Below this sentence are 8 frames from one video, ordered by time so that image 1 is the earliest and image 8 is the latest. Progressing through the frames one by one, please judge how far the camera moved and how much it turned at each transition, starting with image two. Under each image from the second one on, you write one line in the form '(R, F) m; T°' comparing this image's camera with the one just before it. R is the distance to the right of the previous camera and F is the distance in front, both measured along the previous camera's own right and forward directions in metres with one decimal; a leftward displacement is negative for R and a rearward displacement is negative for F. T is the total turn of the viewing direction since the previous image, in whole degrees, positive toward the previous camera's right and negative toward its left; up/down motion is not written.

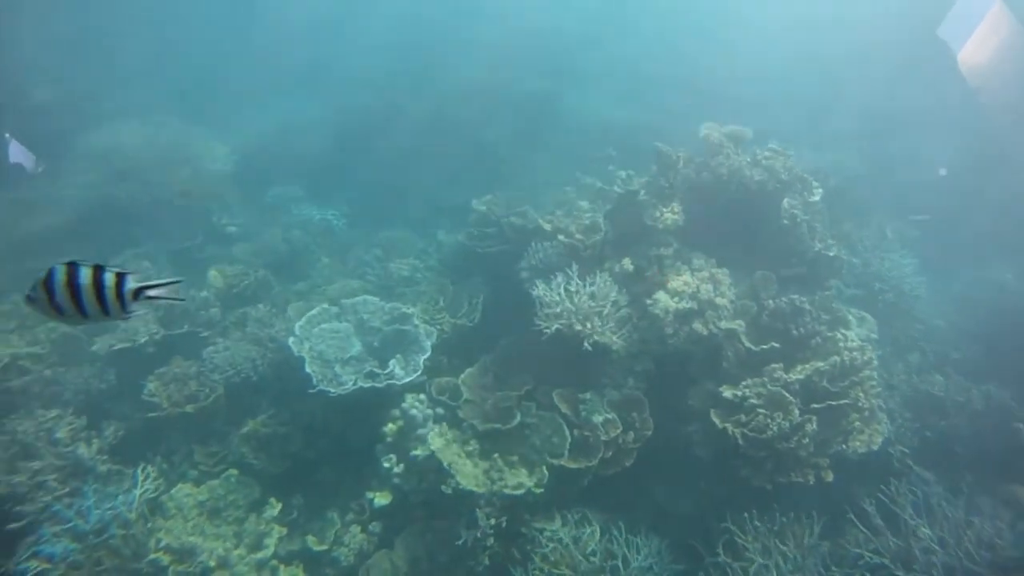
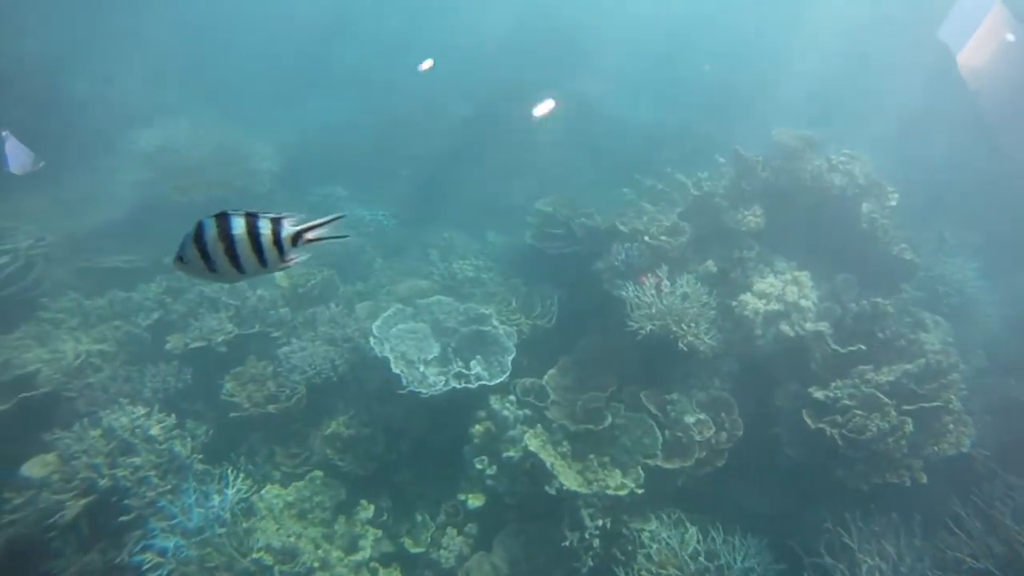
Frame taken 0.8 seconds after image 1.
(-0.8, 0.0) m; +2°
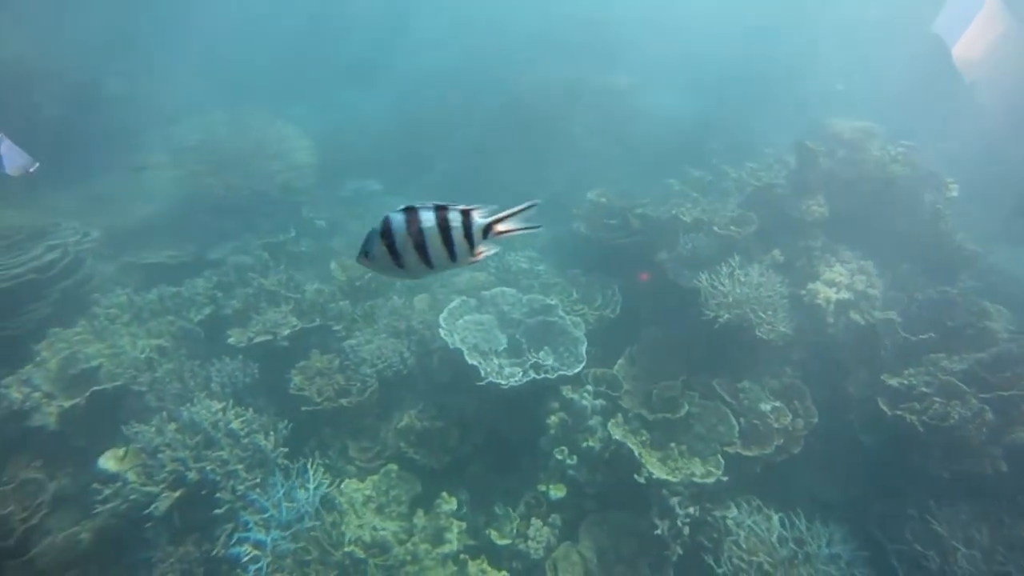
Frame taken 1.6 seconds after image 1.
(-0.7, 0.0) m; +2°
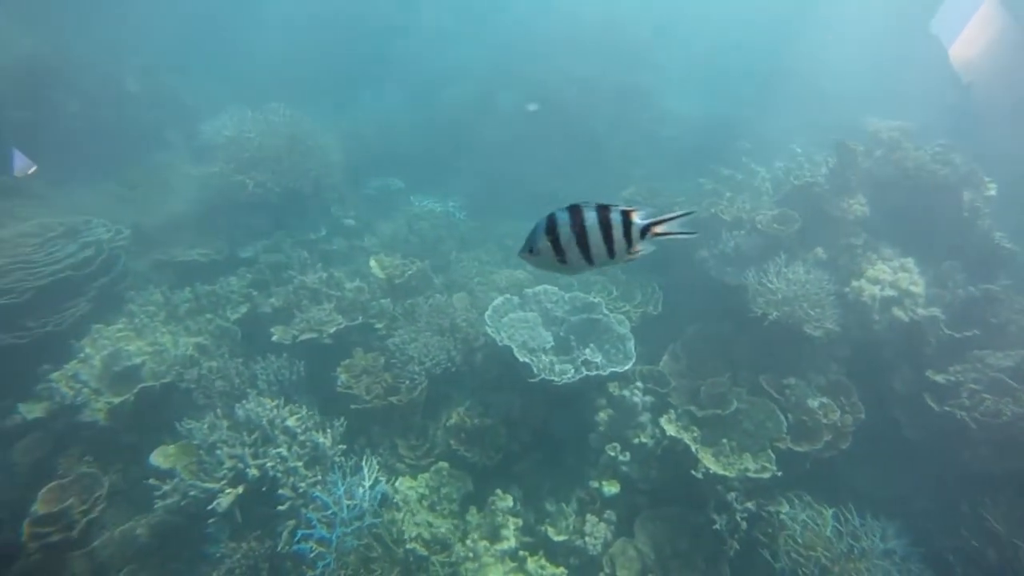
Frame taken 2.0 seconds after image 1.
(-0.4, 0.0) m; +1°
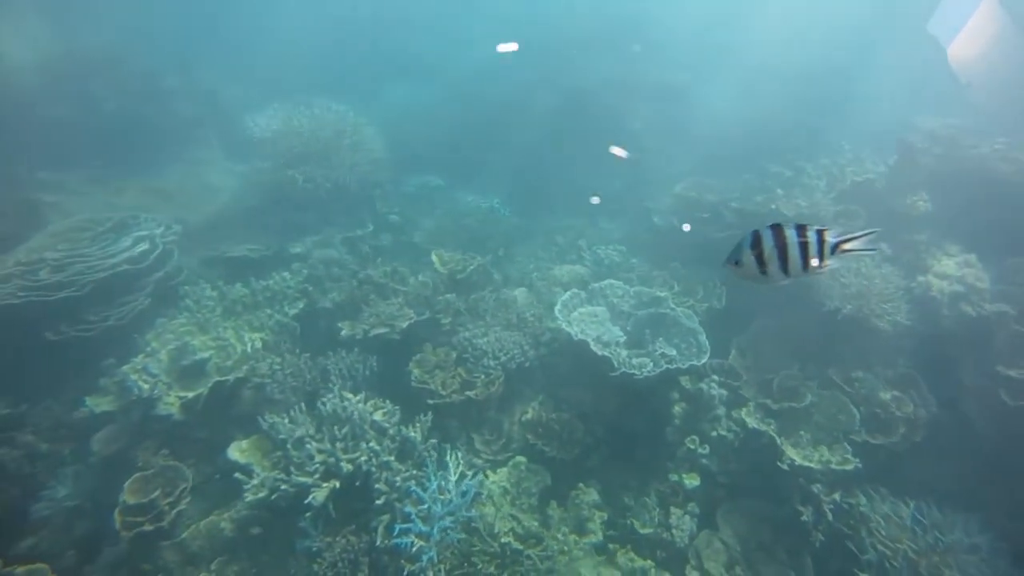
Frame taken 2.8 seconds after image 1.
(-0.6, 0.0) m; +2°
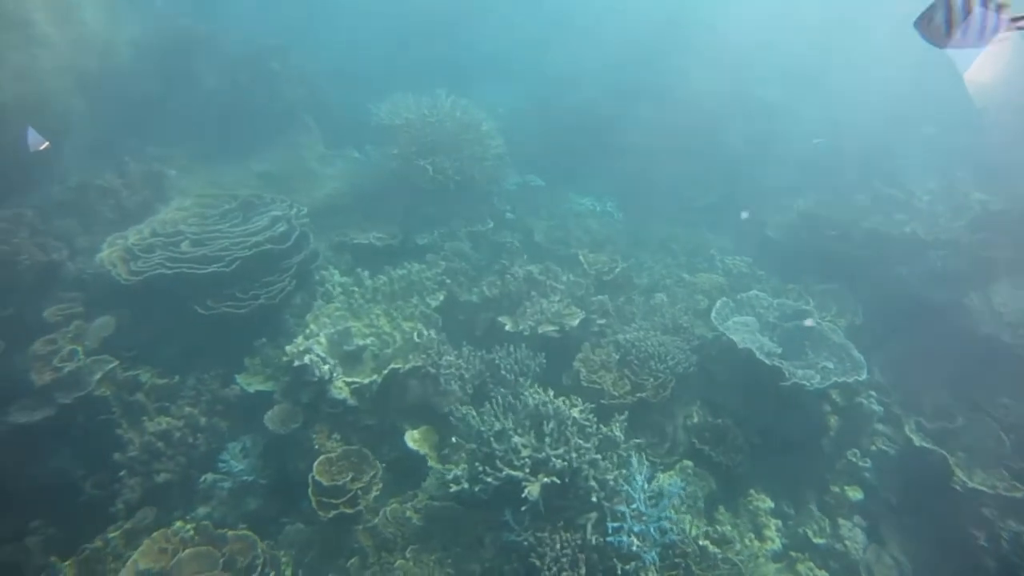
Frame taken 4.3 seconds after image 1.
(-1.4, 0.0) m; +3°
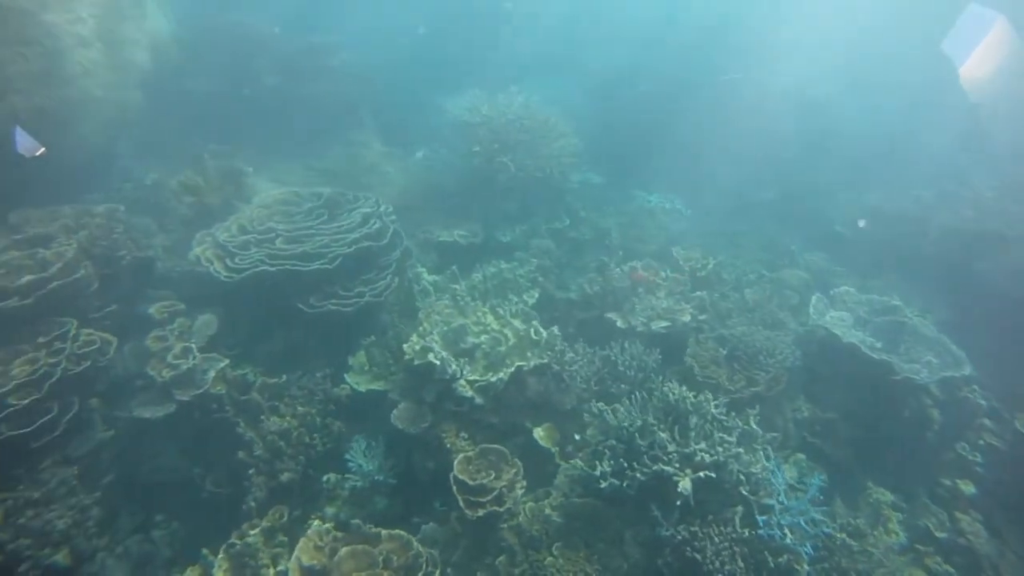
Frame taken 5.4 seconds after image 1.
(-1.0, 0.0) m; +2°
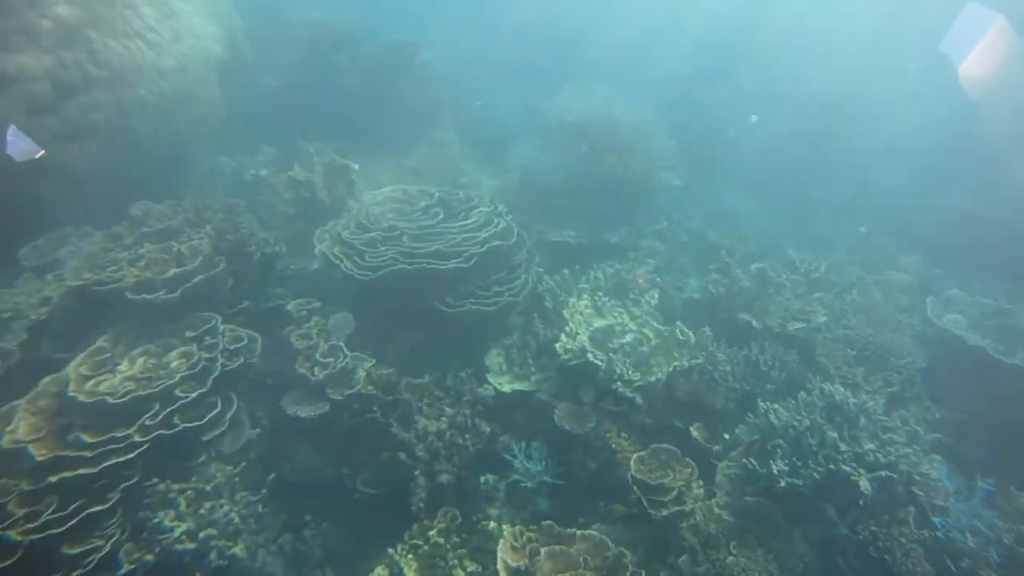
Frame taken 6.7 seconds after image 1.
(-1.2, 0.0) m; +2°
